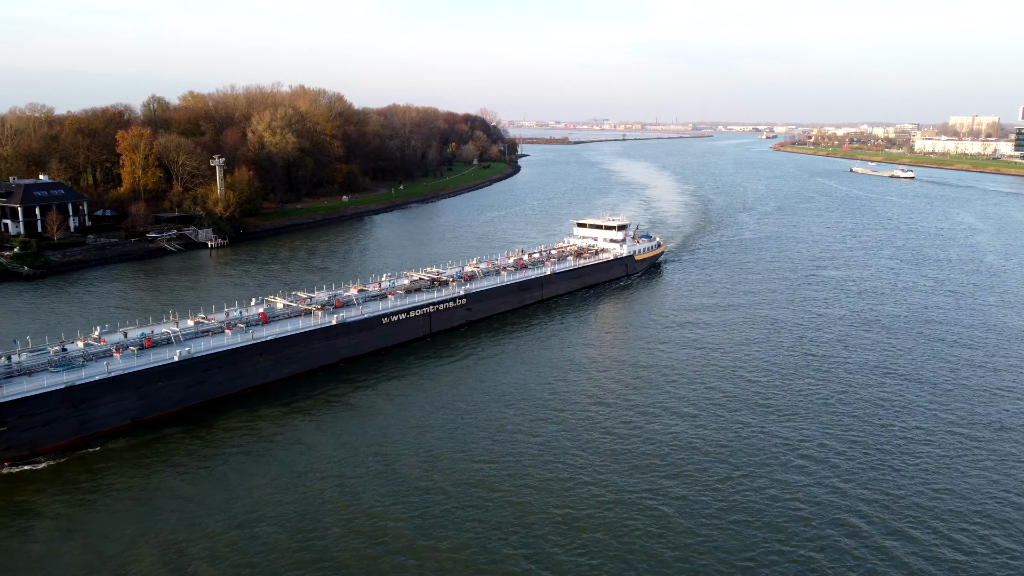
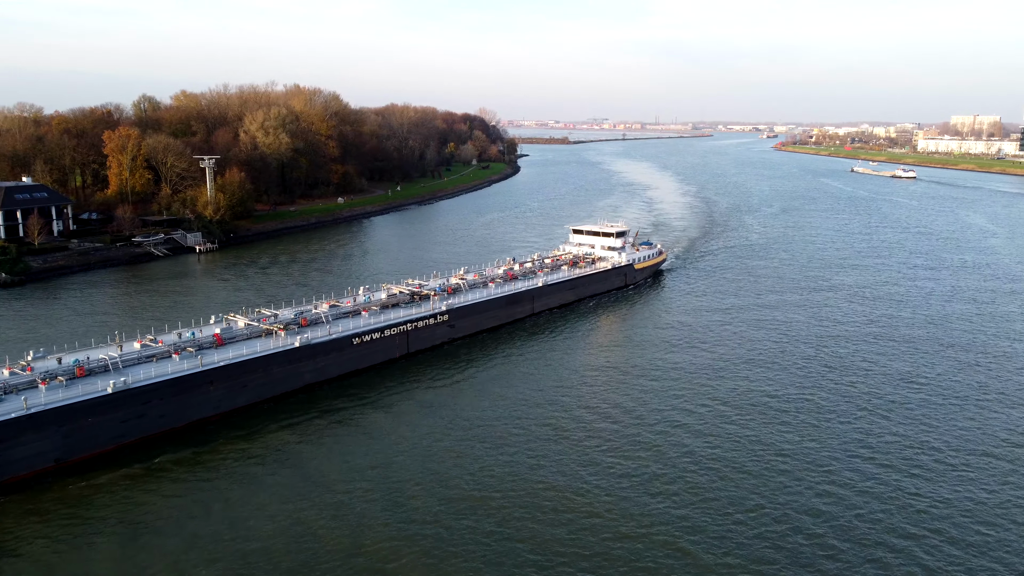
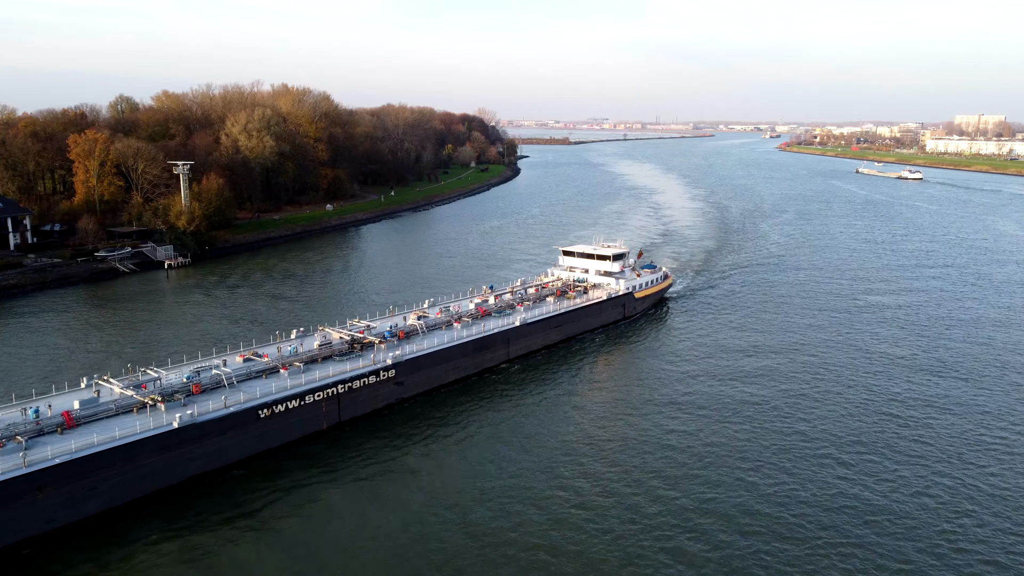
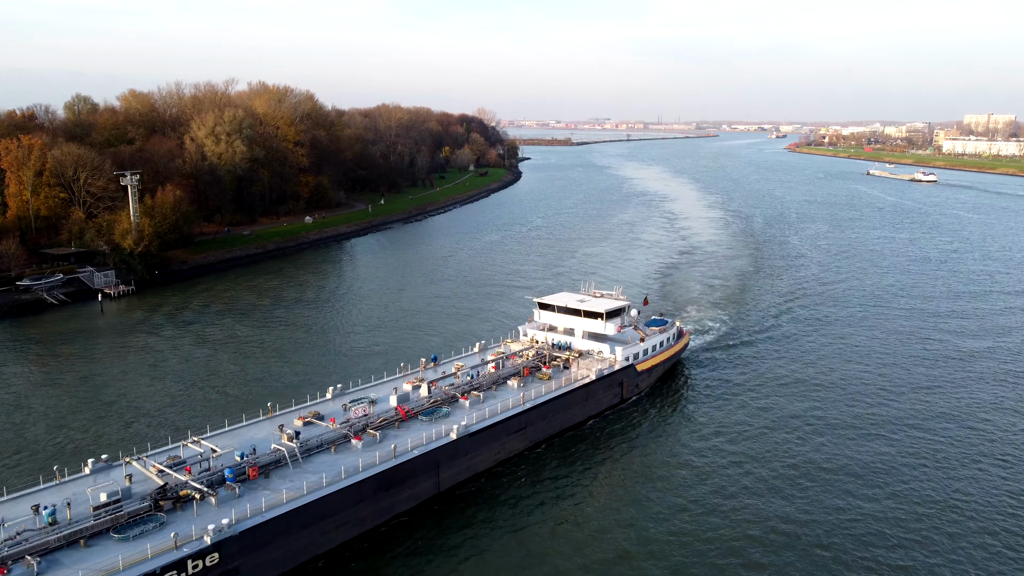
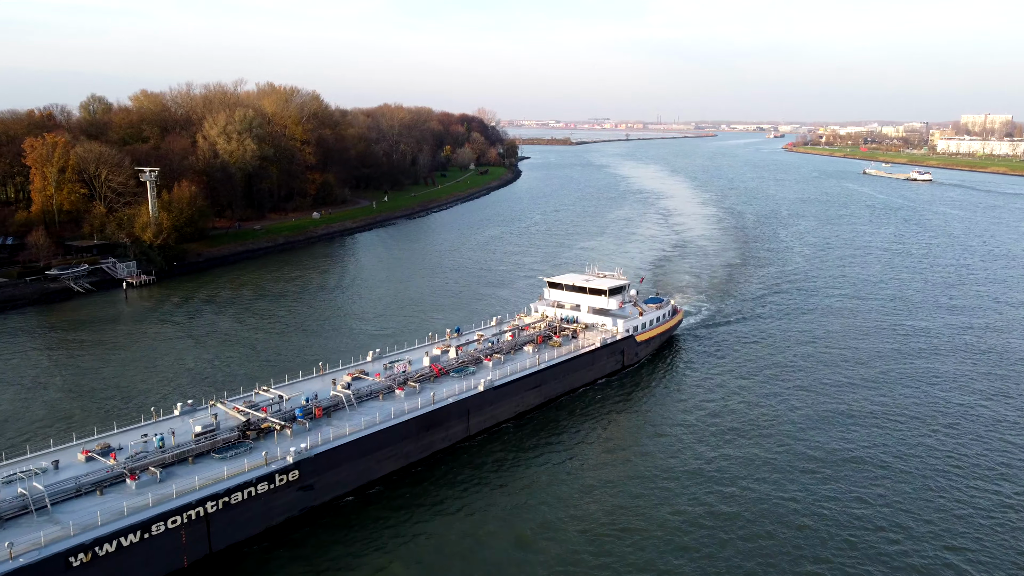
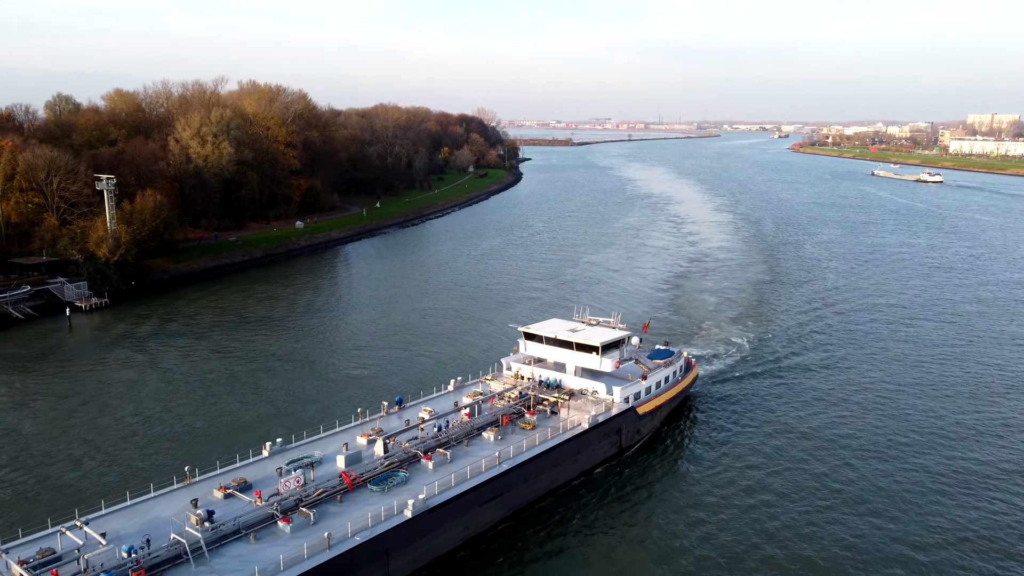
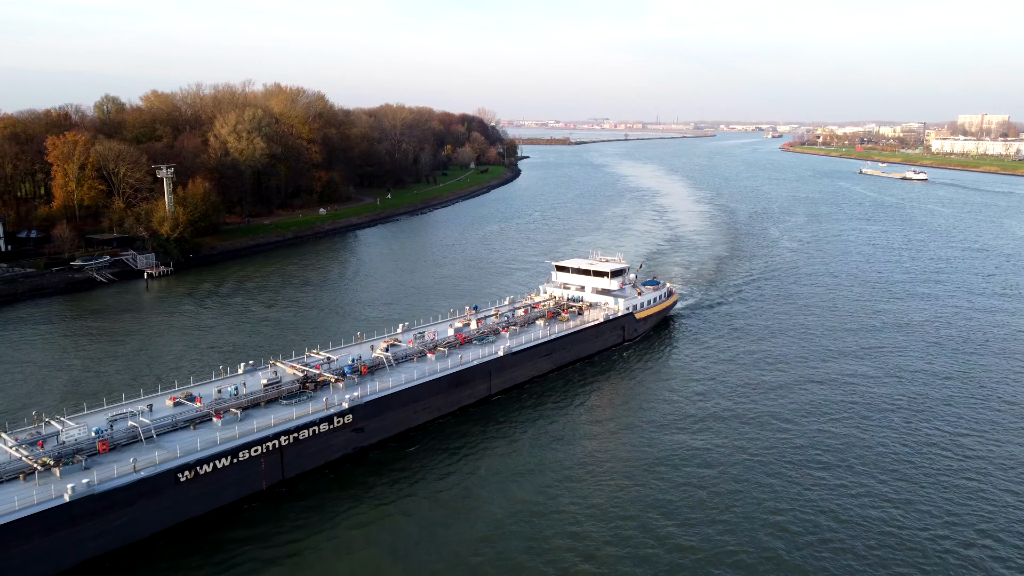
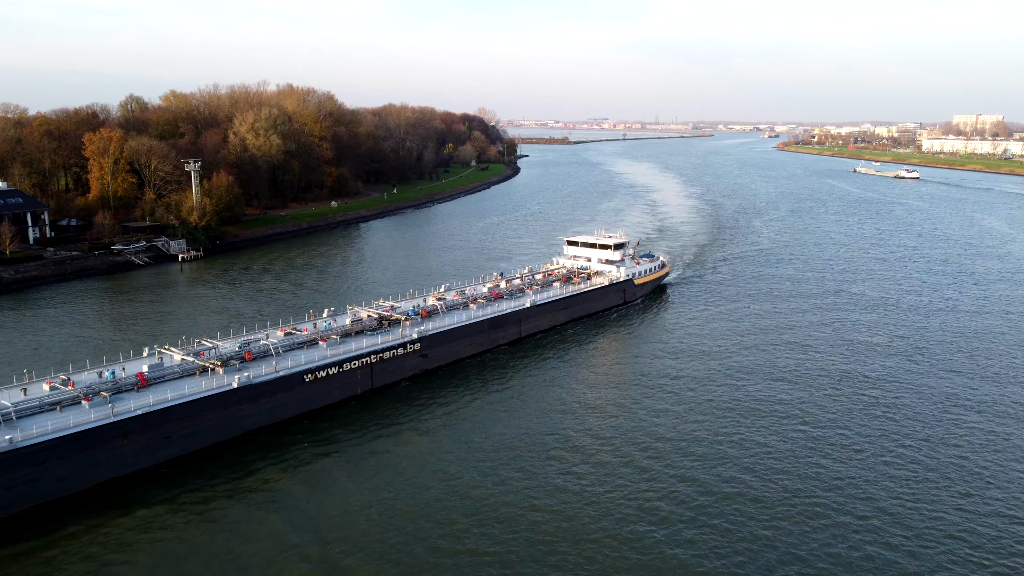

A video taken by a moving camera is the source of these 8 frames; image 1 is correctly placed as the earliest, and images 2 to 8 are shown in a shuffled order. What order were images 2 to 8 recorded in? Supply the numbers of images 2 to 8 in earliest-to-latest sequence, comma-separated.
2, 8, 3, 7, 5, 4, 6
